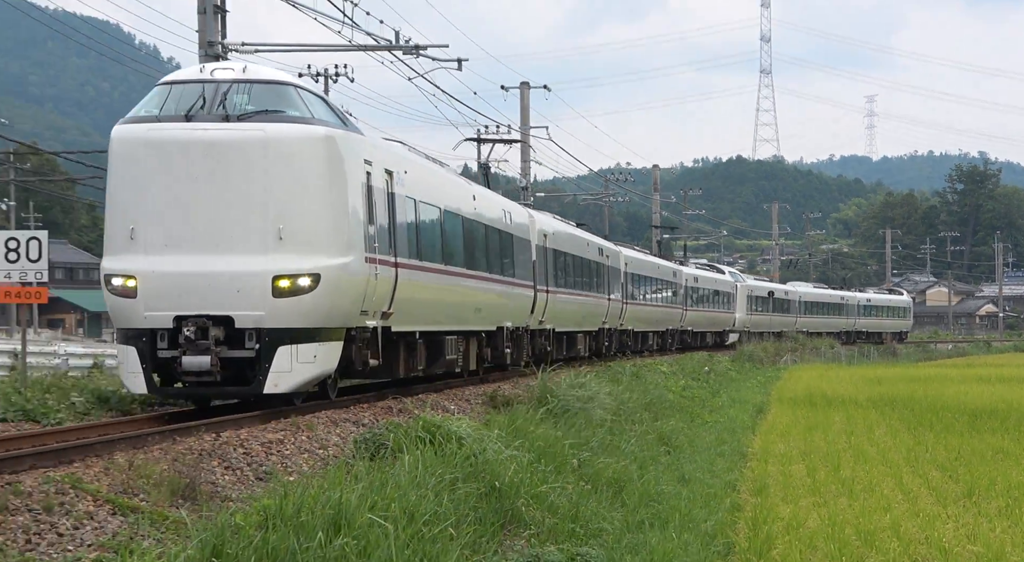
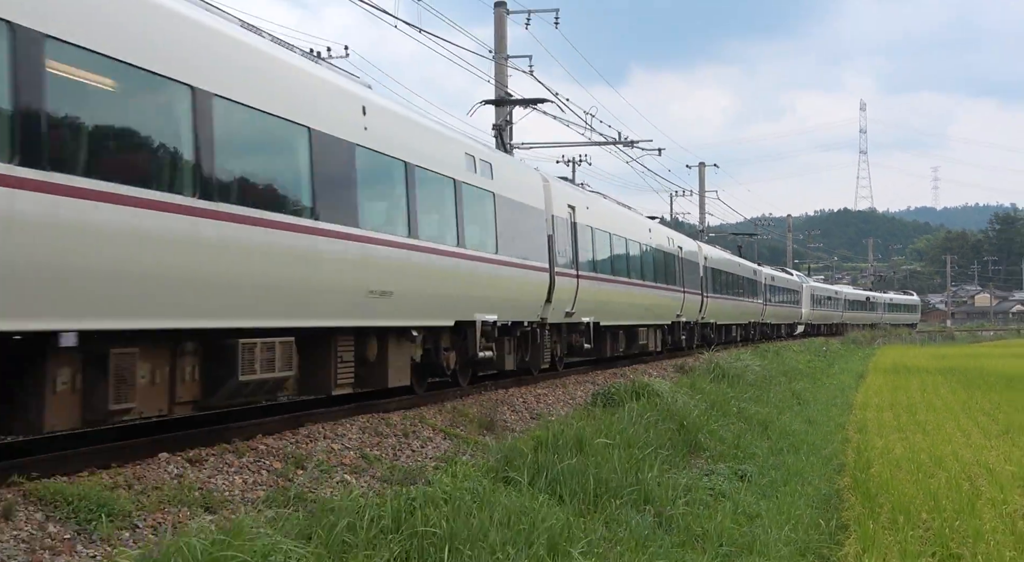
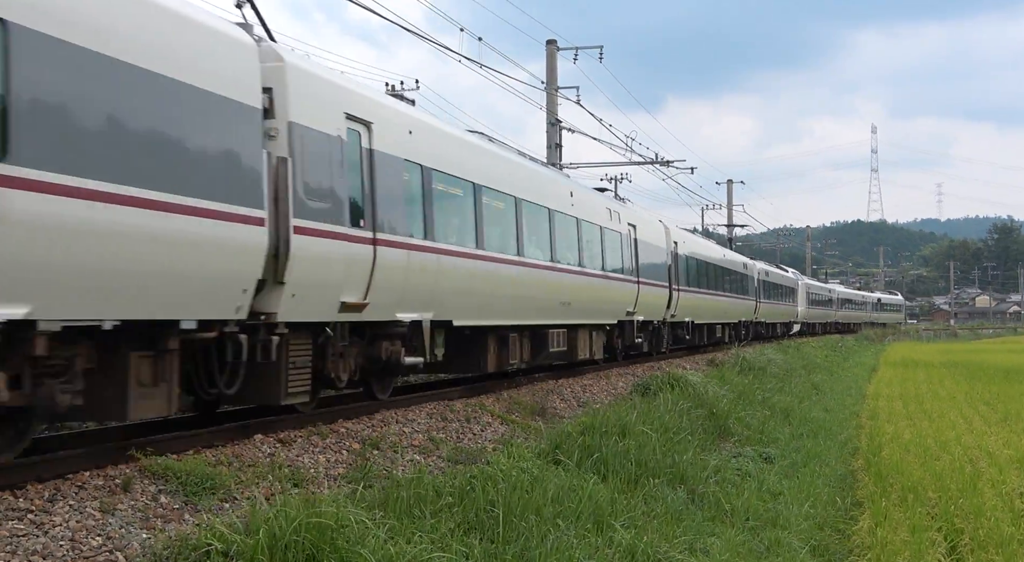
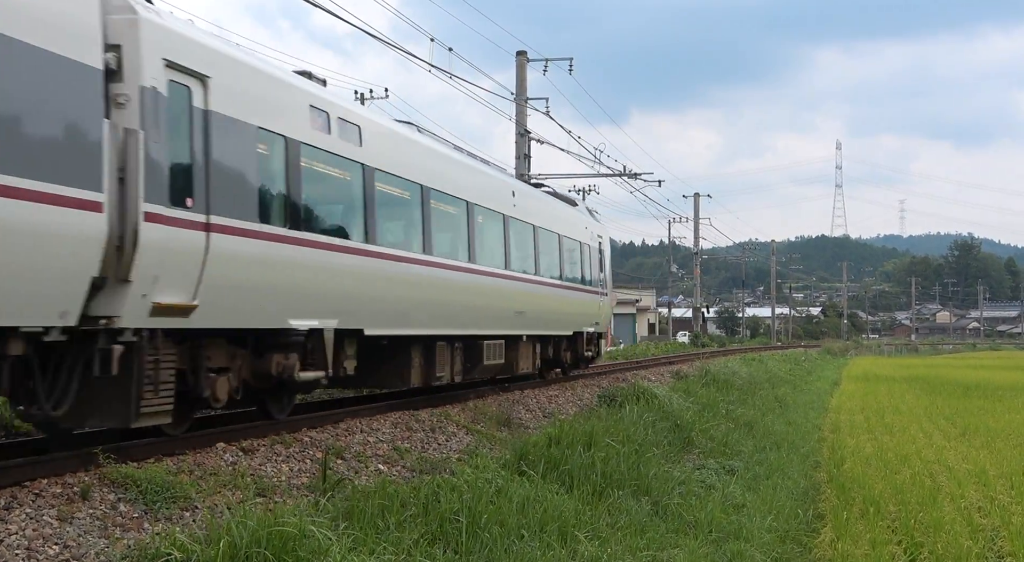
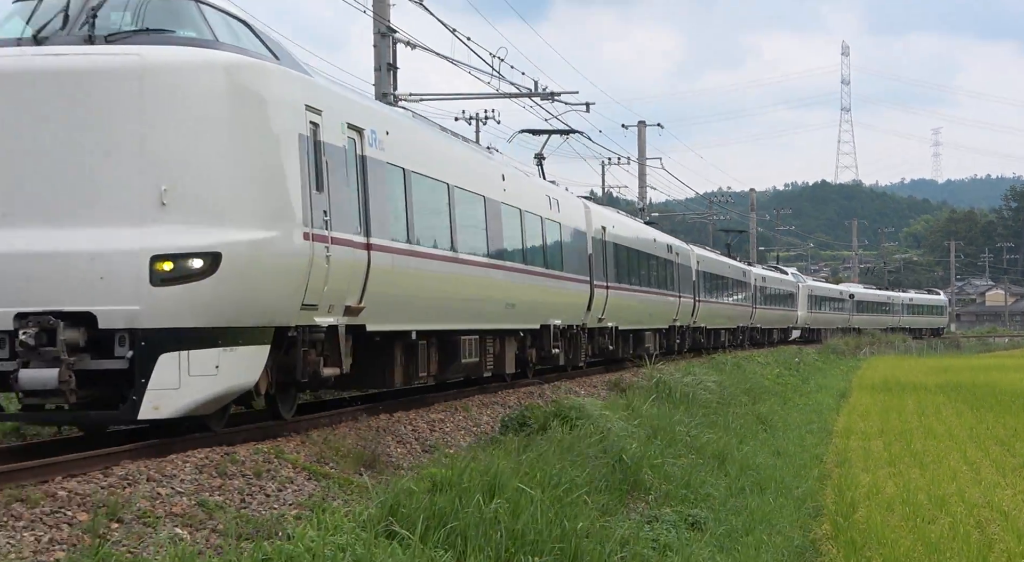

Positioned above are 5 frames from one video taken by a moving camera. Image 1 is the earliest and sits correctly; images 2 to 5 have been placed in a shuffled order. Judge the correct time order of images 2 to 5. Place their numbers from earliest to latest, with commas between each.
5, 2, 3, 4
